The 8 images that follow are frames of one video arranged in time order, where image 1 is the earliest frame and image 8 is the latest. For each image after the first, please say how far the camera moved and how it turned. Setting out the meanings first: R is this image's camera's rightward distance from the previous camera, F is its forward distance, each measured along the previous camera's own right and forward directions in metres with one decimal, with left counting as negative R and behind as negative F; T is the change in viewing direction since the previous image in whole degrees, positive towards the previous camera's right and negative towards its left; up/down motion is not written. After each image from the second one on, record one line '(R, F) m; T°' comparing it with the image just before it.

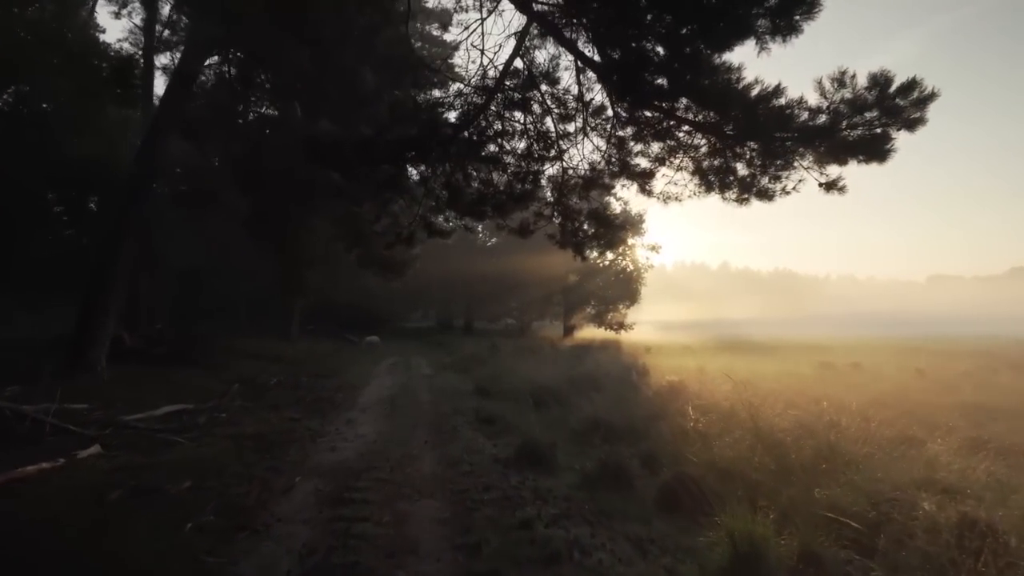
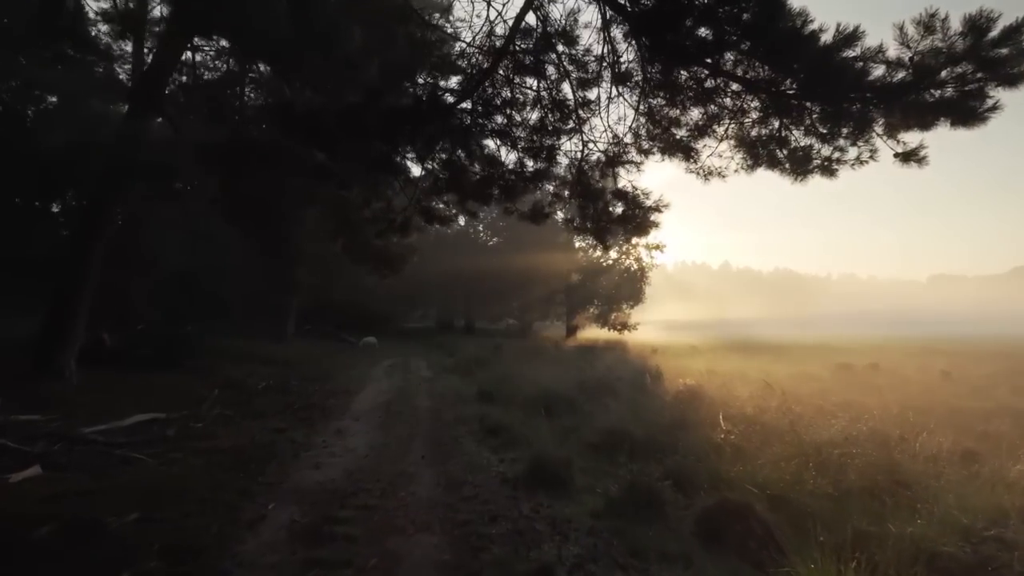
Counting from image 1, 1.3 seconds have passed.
(-0.1, +1.4) m; 0°
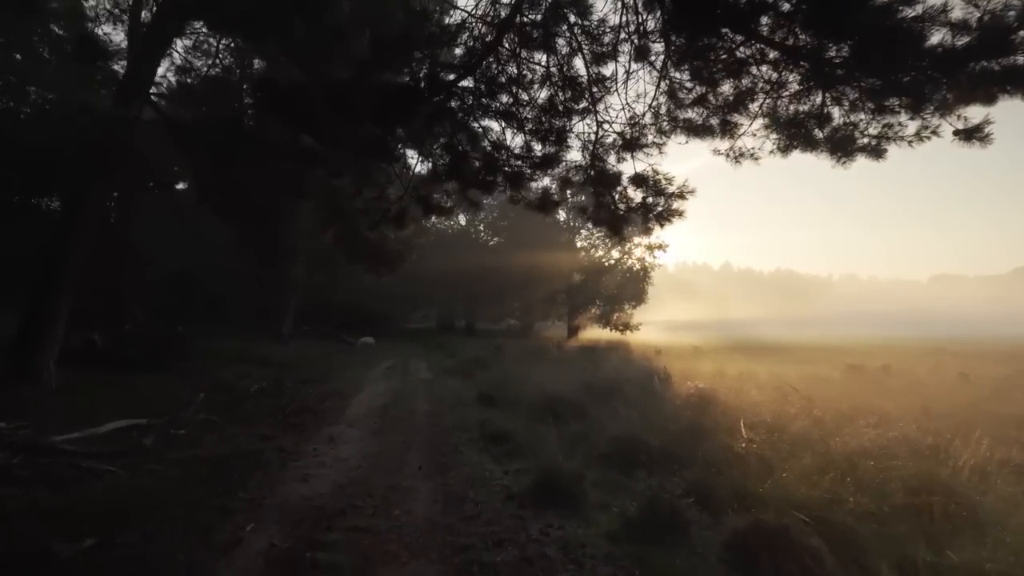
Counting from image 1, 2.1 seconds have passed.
(-0.1, +0.8) m; 0°
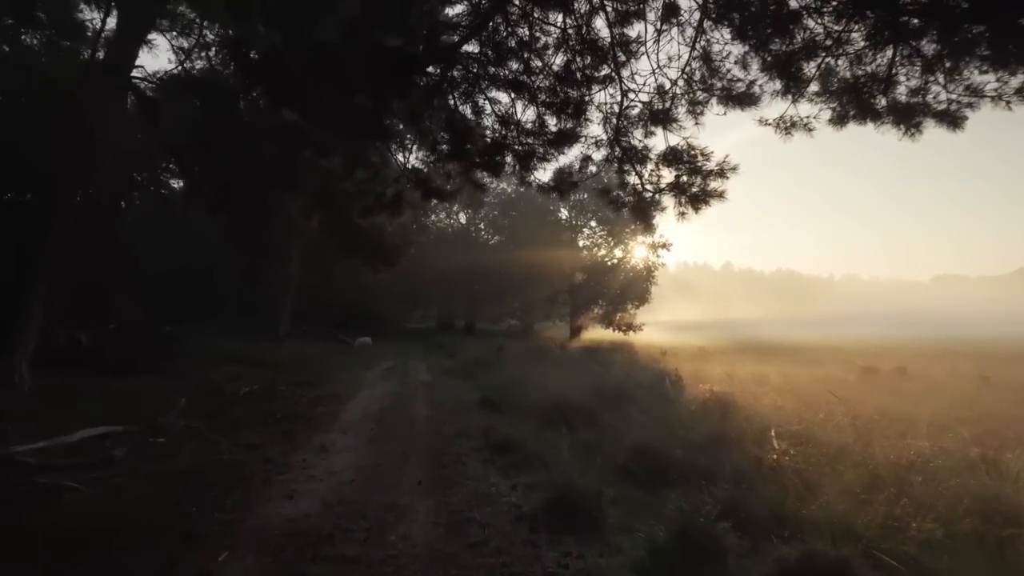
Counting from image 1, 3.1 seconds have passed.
(-0.1, +0.9) m; 0°
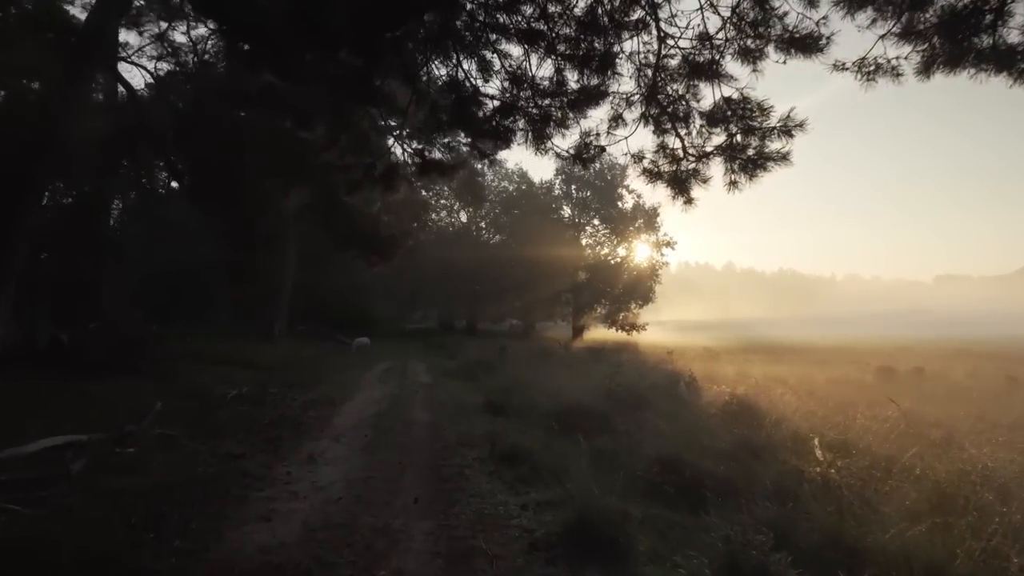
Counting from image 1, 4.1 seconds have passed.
(-0.1, +1.1) m; 0°
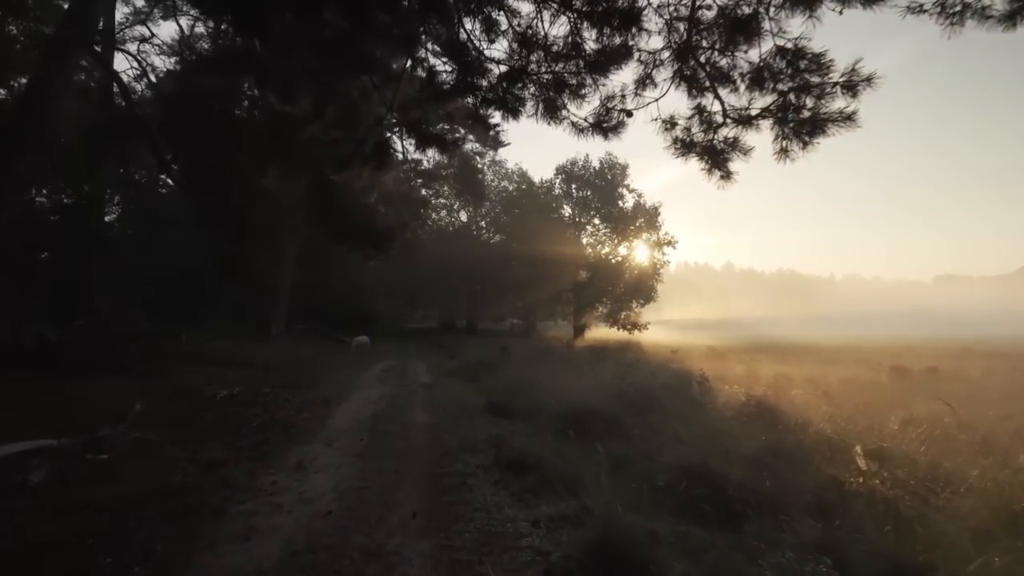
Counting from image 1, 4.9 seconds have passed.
(-0.1, +0.8) m; 0°
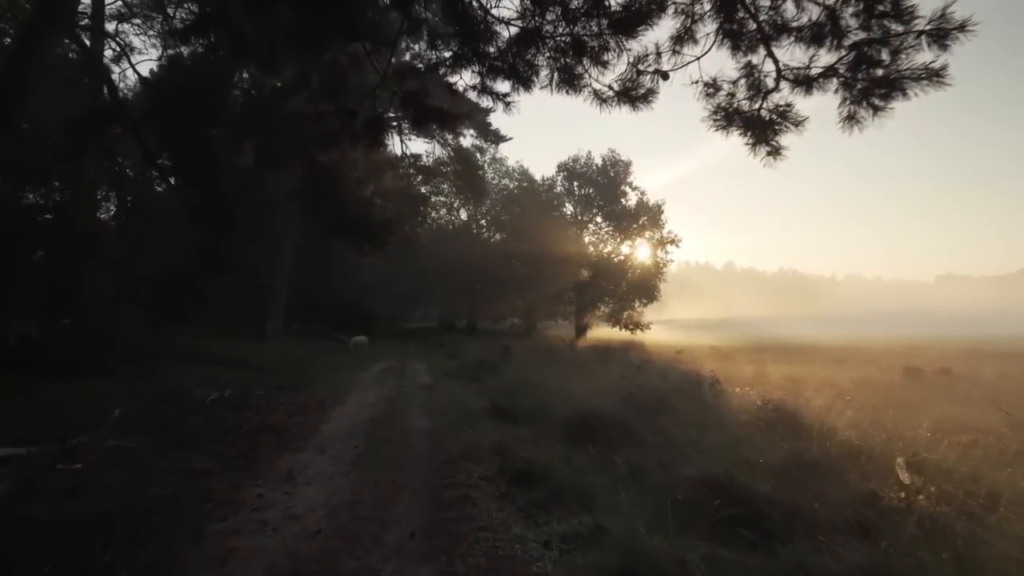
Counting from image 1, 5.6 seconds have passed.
(-0.1, +0.7) m; 0°
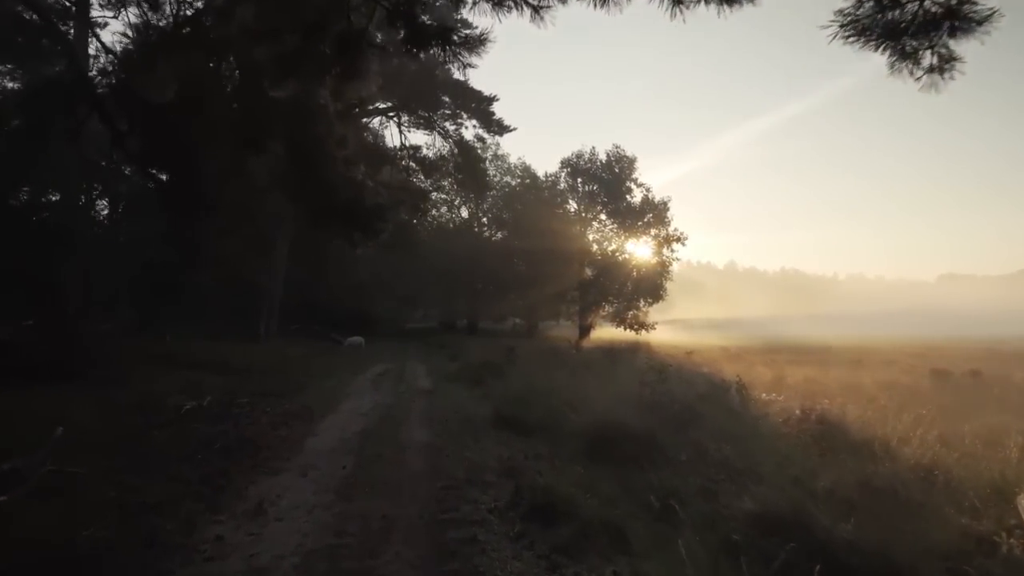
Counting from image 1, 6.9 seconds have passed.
(-0.2, +1.4) m; 0°
